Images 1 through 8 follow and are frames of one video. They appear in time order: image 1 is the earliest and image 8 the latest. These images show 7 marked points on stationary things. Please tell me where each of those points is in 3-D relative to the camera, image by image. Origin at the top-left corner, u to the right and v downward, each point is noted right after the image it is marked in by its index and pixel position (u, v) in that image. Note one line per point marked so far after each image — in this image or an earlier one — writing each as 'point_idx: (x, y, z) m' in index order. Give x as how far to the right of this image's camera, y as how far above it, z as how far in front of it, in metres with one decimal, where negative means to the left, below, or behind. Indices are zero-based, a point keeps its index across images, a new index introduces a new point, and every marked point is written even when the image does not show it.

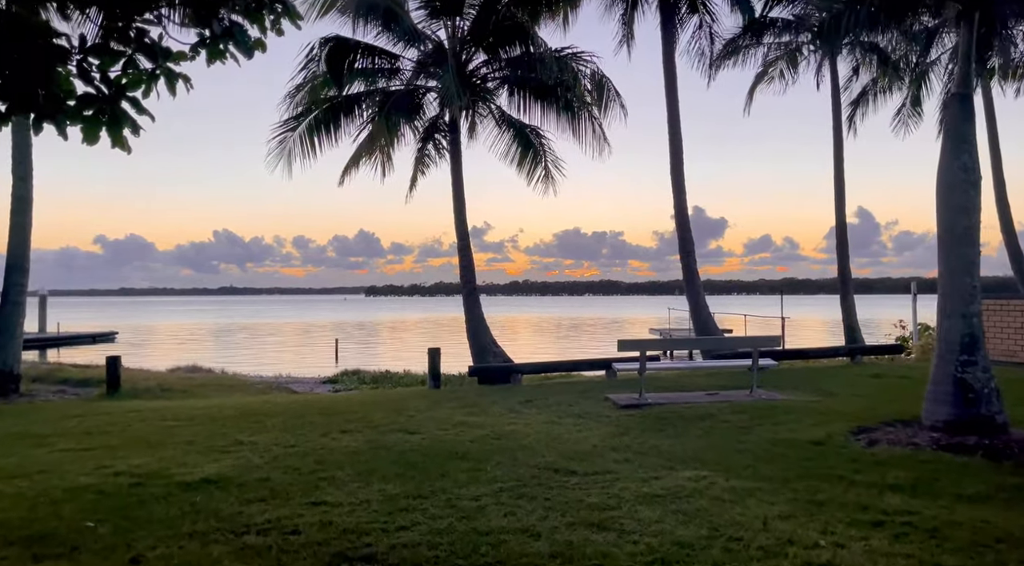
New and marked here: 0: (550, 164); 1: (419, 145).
0: (+0.8, +2.6, +16.8) m
1: (-2.0, +3.0, +16.6) m
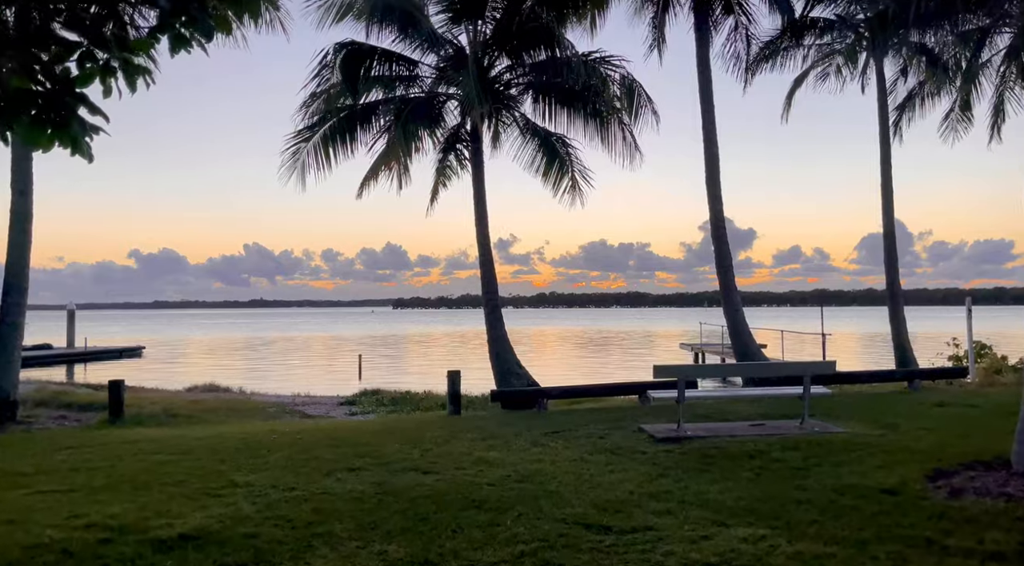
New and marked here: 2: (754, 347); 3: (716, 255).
0: (+1.4, +2.2, +15.9) m
1: (-1.5, +2.6, +15.8) m
2: (+4.4, -1.2, +14.1) m
3: (+3.7, +0.5, +14.0) m
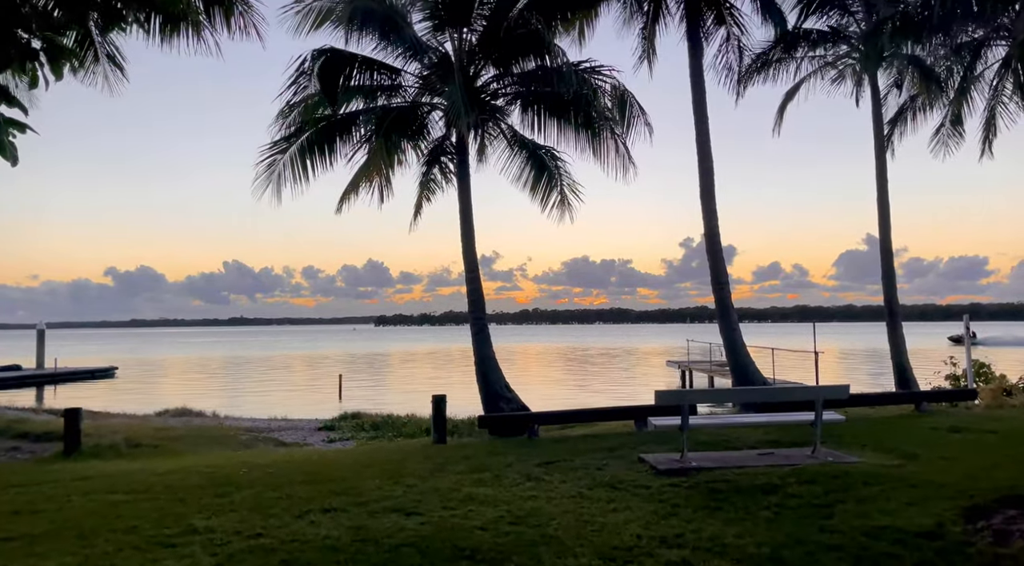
0: (+1.1, +1.9, +15.3) m
1: (-1.7, +2.3, +15.2) m
2: (+4.2, -1.5, +13.5) m
3: (+3.4, +0.2, +13.4) m
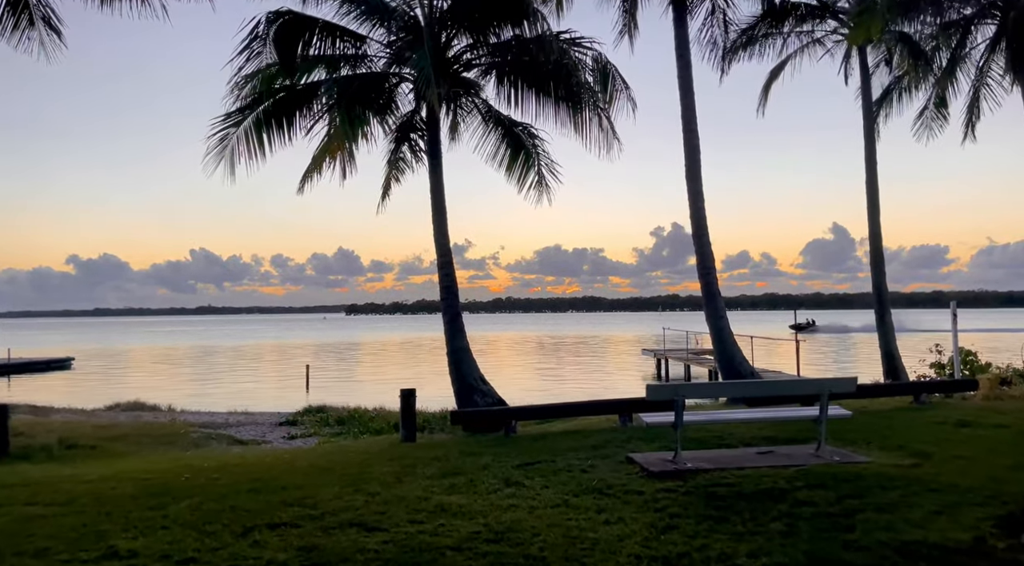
0: (+0.6, +2.1, +14.5) m
1: (-2.2, +2.5, +14.2) m
2: (+3.8, -1.2, +12.8) m
3: (+3.0, +0.4, +12.6) m
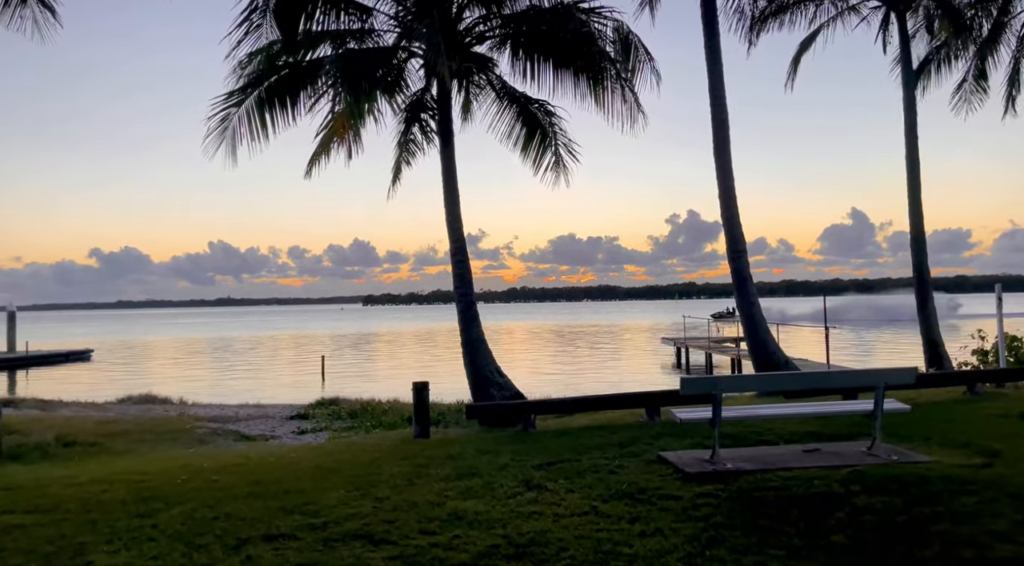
0: (+0.9, +2.4, +13.7) m
1: (-1.9, +2.7, +13.5) m
2: (+4.0, -1.0, +12.0) m
3: (+3.3, +0.7, +11.9) m
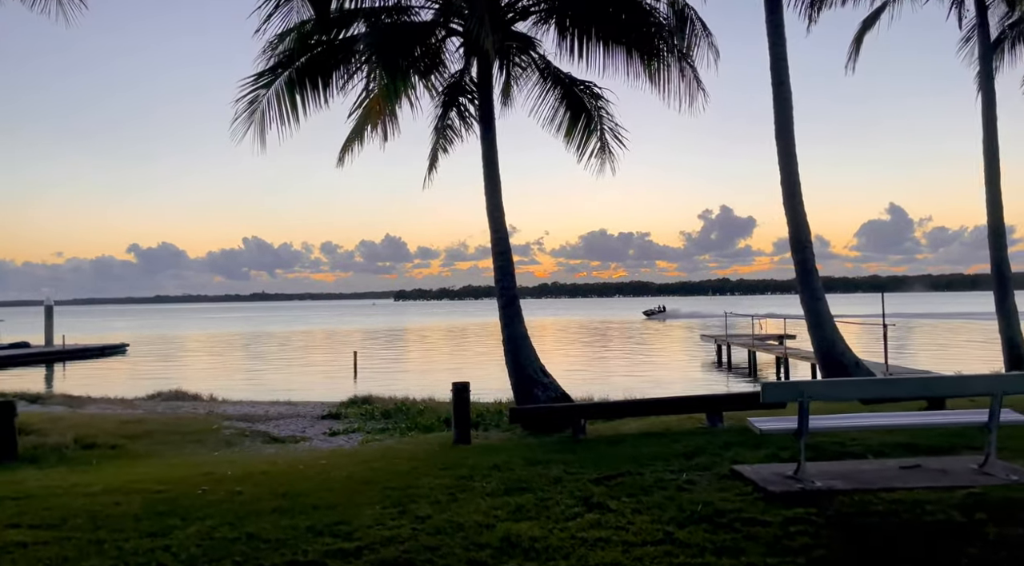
0: (+1.6, +2.5, +12.9) m
1: (-1.2, +2.9, +12.8) m
2: (+4.7, -0.9, +11.1) m
3: (+3.9, +0.8, +10.9) m
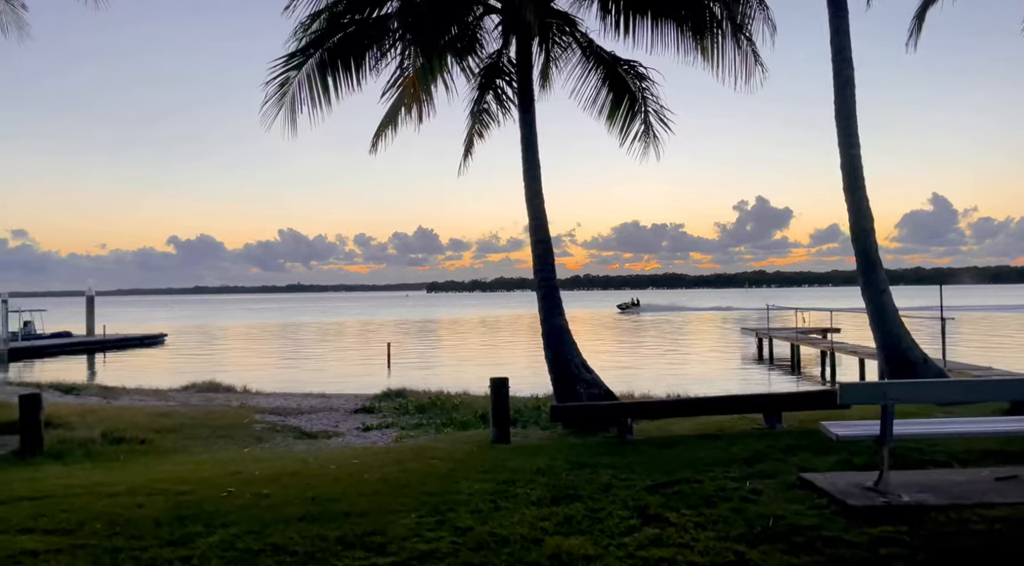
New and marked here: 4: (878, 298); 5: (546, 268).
0: (+2.2, +2.6, +12.2) m
1: (-0.6, +3.0, +12.3) m
2: (+5.2, -0.8, +10.3) m
3: (+4.5, +0.9, +10.2) m
4: (+4.8, -0.2, +10.2) m
5: (+0.5, +0.2, +10.5) m
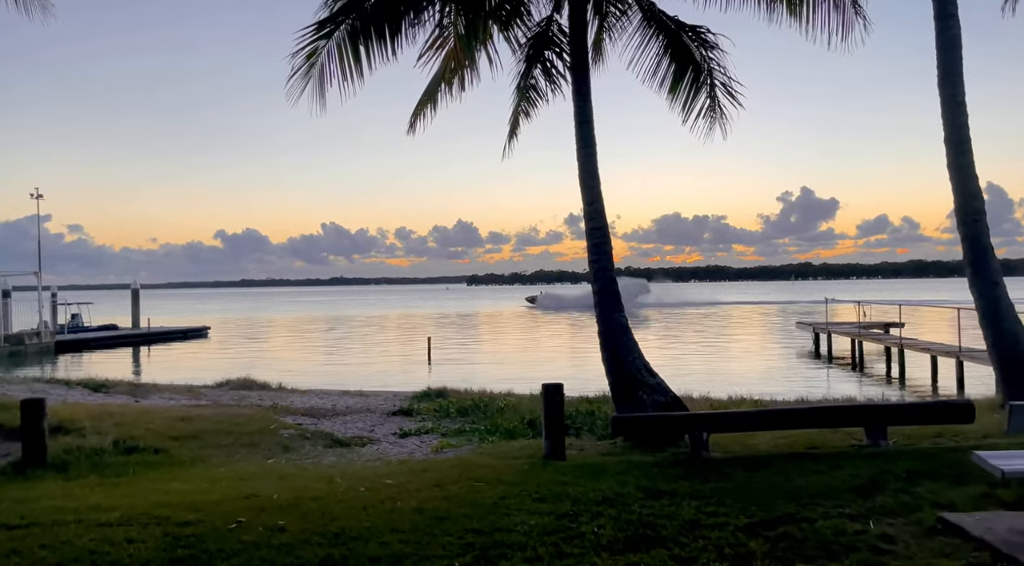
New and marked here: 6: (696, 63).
0: (+3.0, +2.8, +11.0) m
1: (+0.2, +3.1, +11.1) m
2: (+5.9, -0.7, +8.9) m
3: (+5.1, +1.0, +8.8) m
4: (+5.5, -0.1, +8.8) m
5: (+1.1, +0.3, +9.4) m
6: (+2.5, +3.0, +10.6) m
